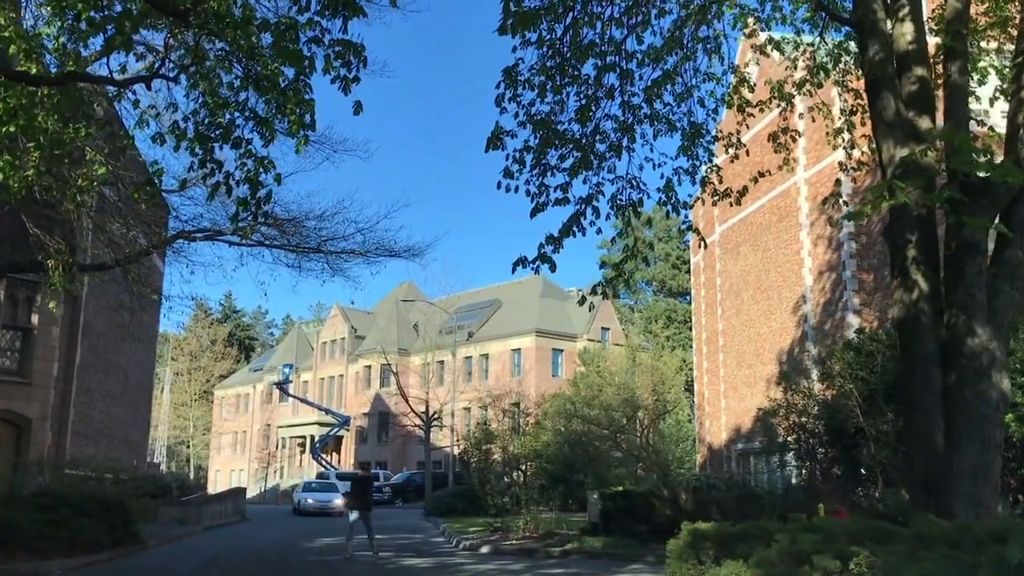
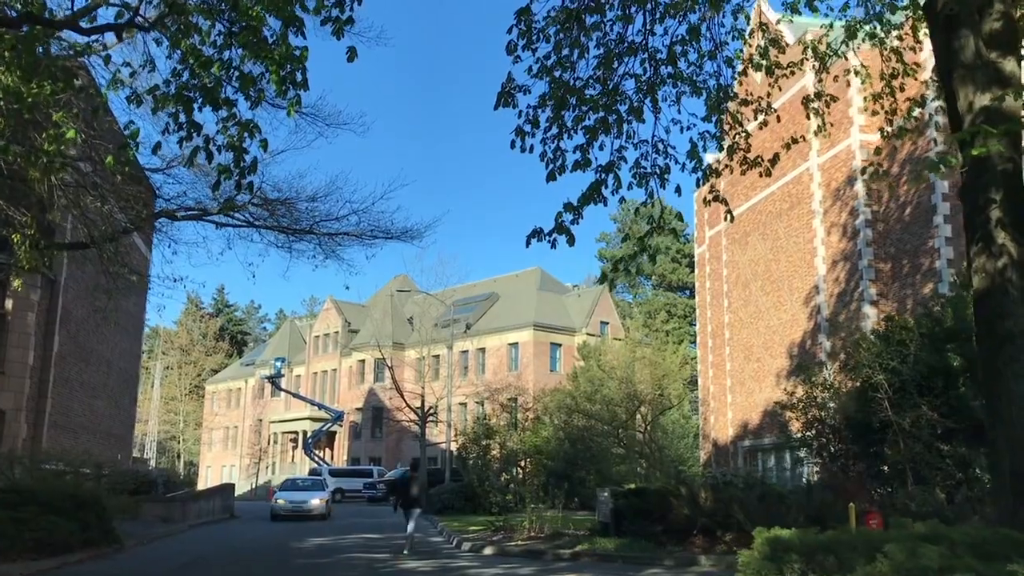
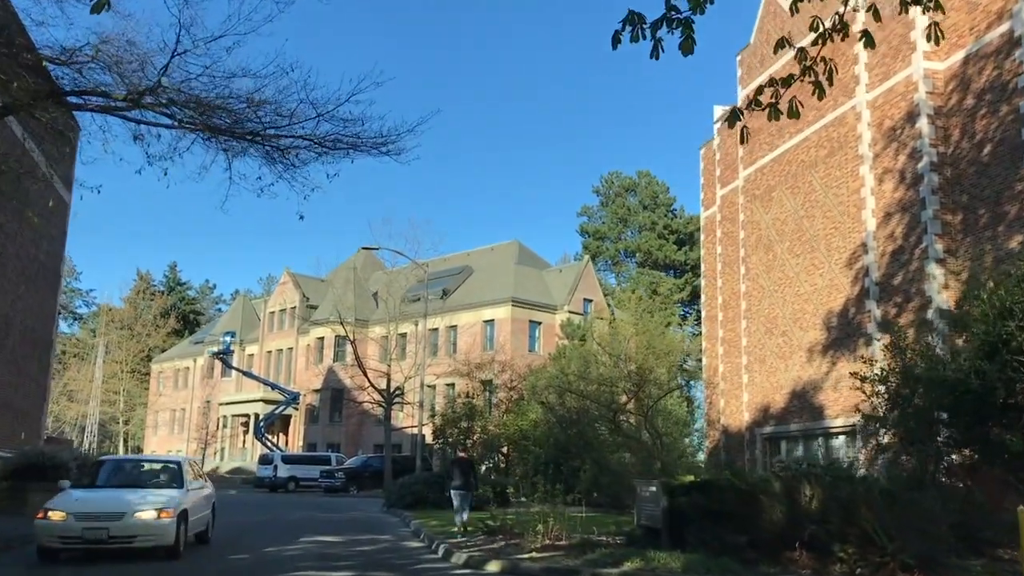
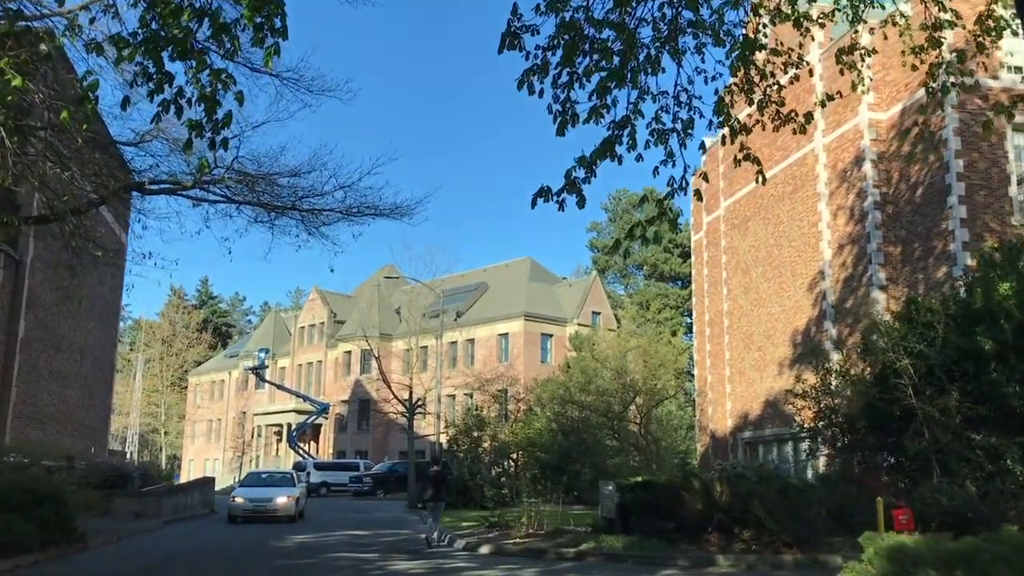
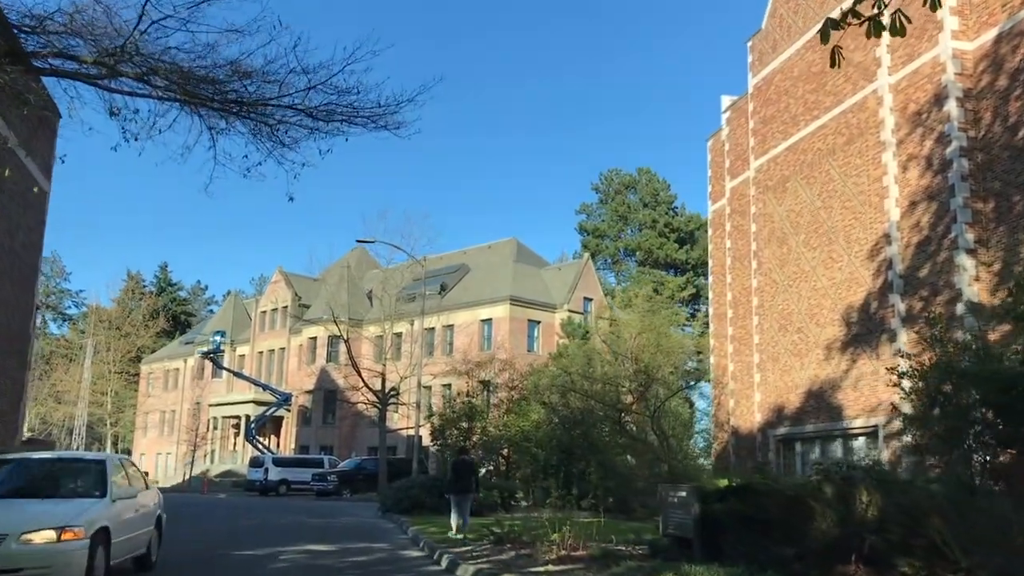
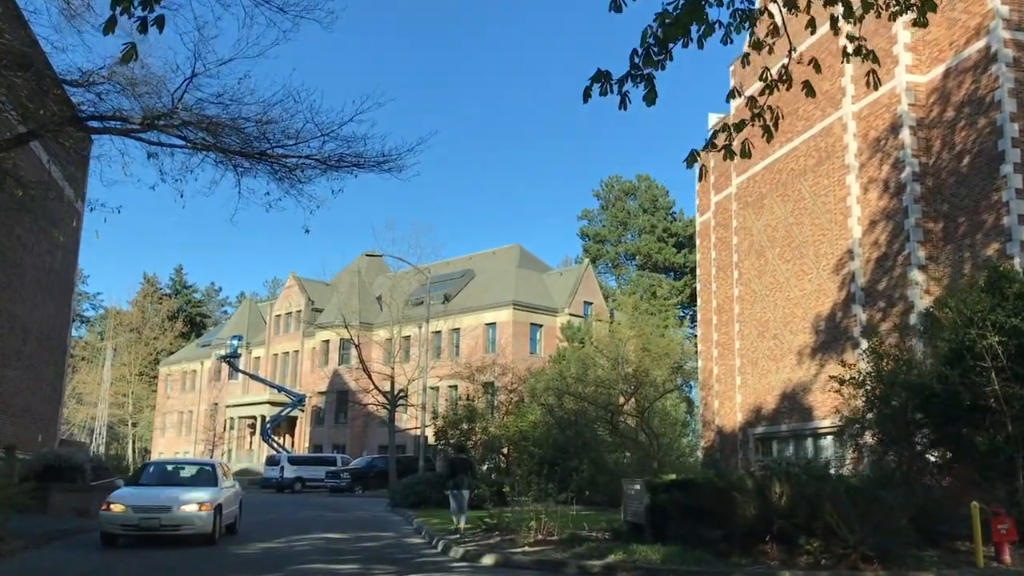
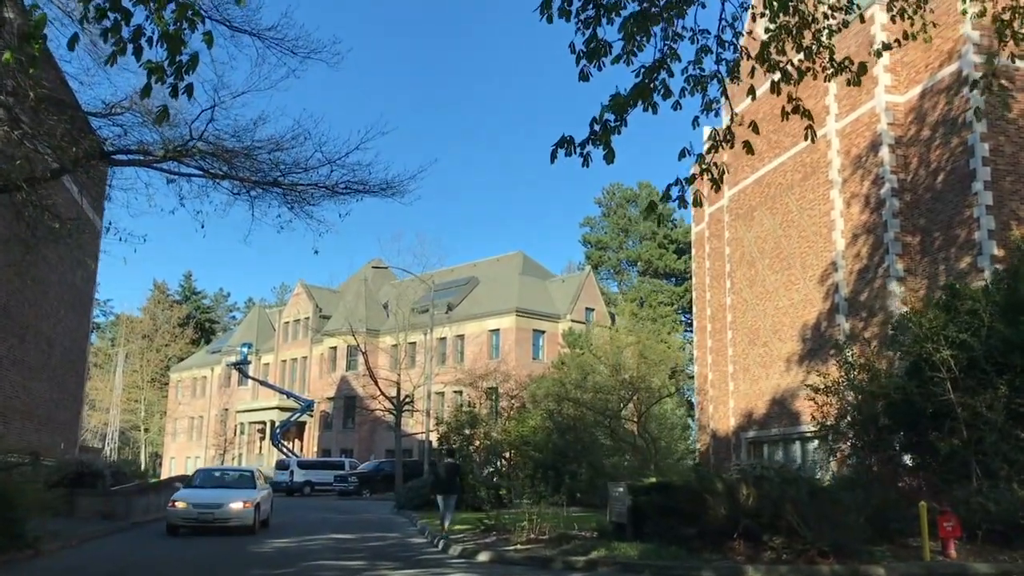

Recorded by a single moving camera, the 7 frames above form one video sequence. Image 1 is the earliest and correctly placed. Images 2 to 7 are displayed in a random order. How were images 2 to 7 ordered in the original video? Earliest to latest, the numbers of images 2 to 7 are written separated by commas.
2, 4, 7, 6, 3, 5
